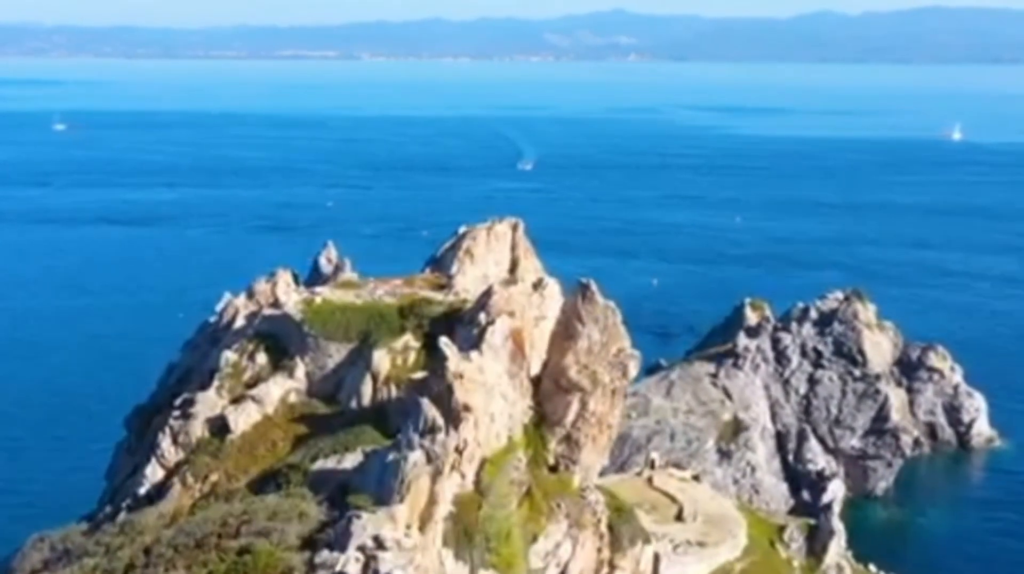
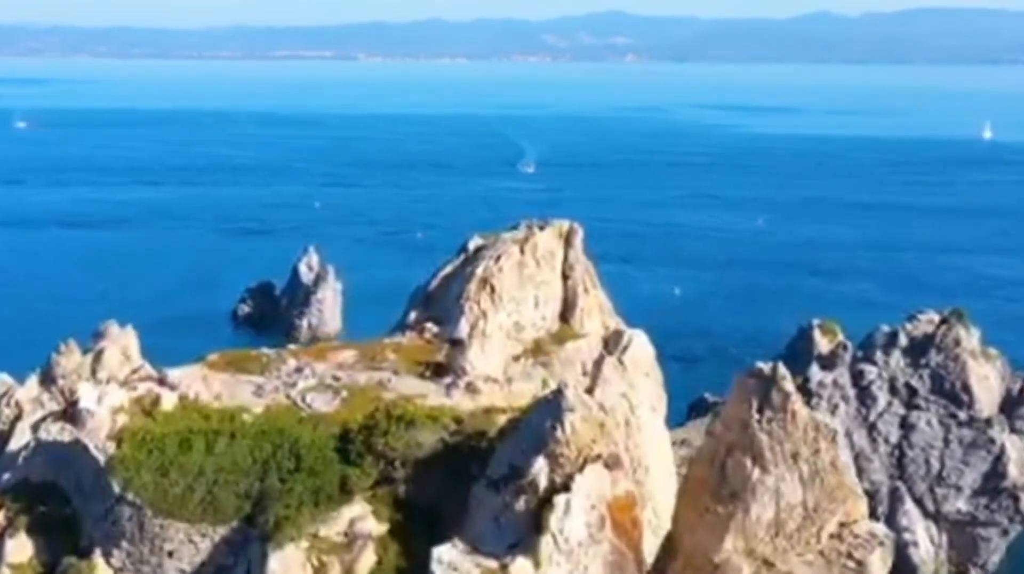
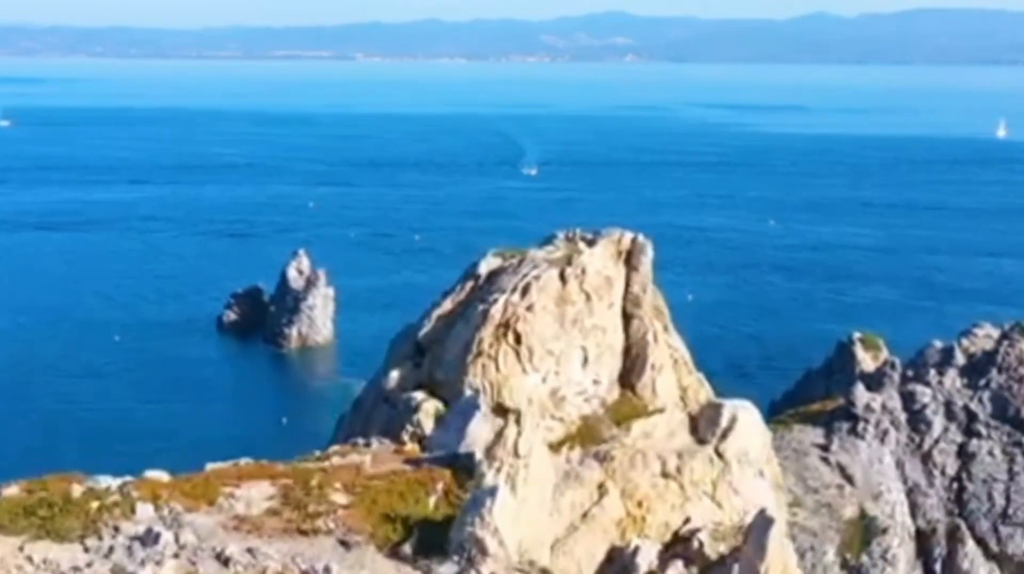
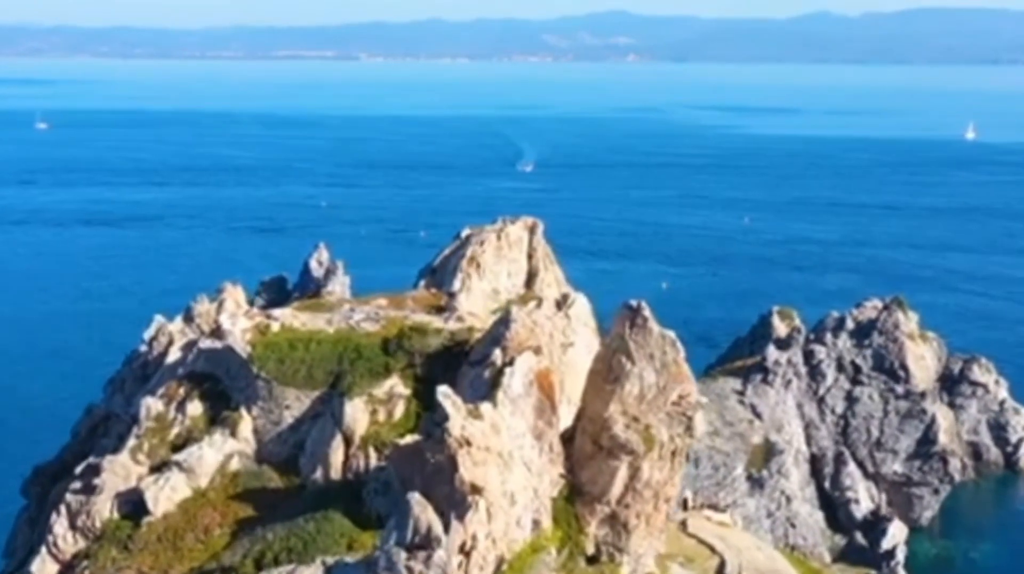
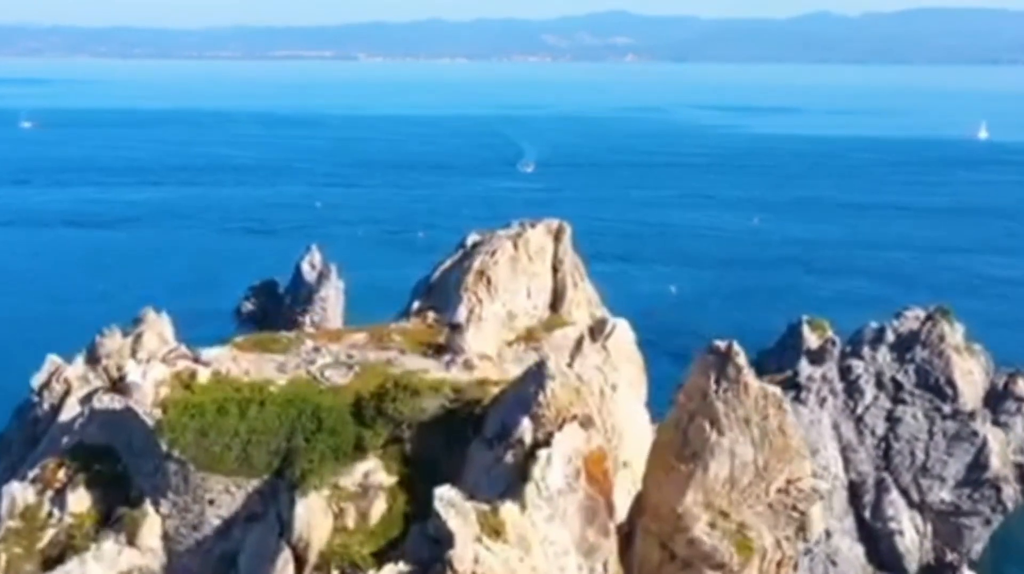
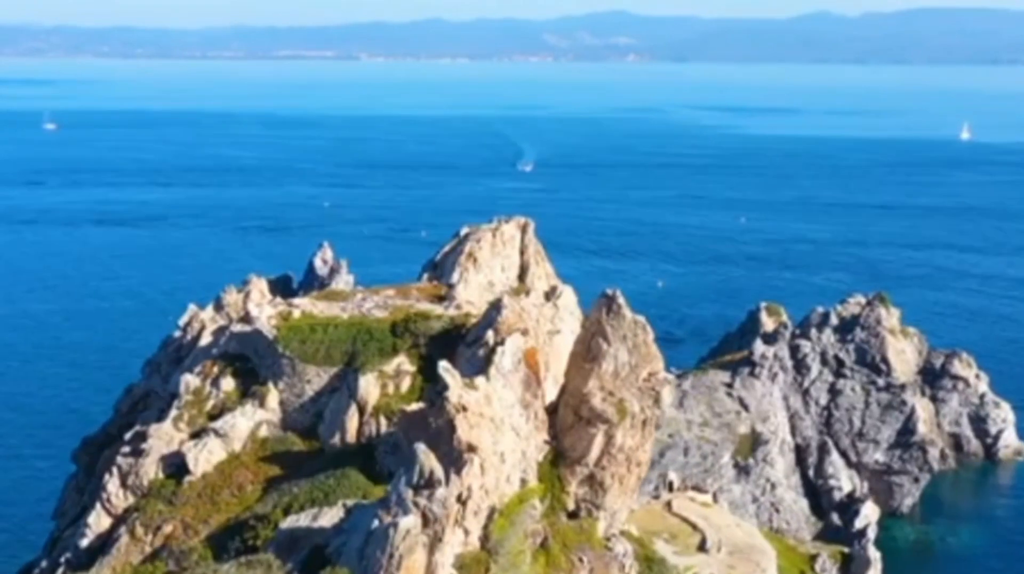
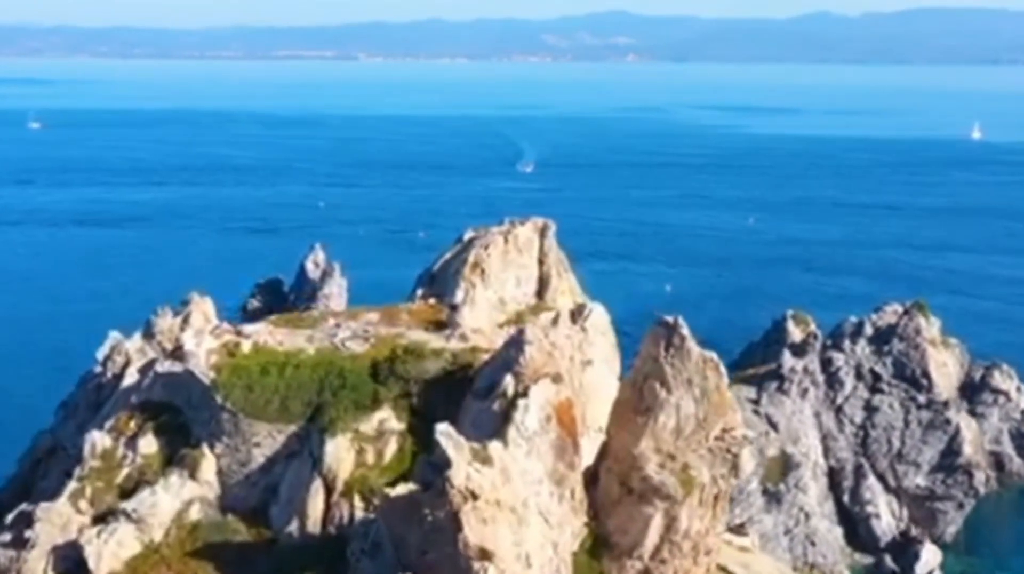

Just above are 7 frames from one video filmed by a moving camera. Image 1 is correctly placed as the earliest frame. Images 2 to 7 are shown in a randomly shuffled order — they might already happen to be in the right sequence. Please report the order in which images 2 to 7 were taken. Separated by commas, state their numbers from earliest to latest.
6, 4, 7, 5, 2, 3
